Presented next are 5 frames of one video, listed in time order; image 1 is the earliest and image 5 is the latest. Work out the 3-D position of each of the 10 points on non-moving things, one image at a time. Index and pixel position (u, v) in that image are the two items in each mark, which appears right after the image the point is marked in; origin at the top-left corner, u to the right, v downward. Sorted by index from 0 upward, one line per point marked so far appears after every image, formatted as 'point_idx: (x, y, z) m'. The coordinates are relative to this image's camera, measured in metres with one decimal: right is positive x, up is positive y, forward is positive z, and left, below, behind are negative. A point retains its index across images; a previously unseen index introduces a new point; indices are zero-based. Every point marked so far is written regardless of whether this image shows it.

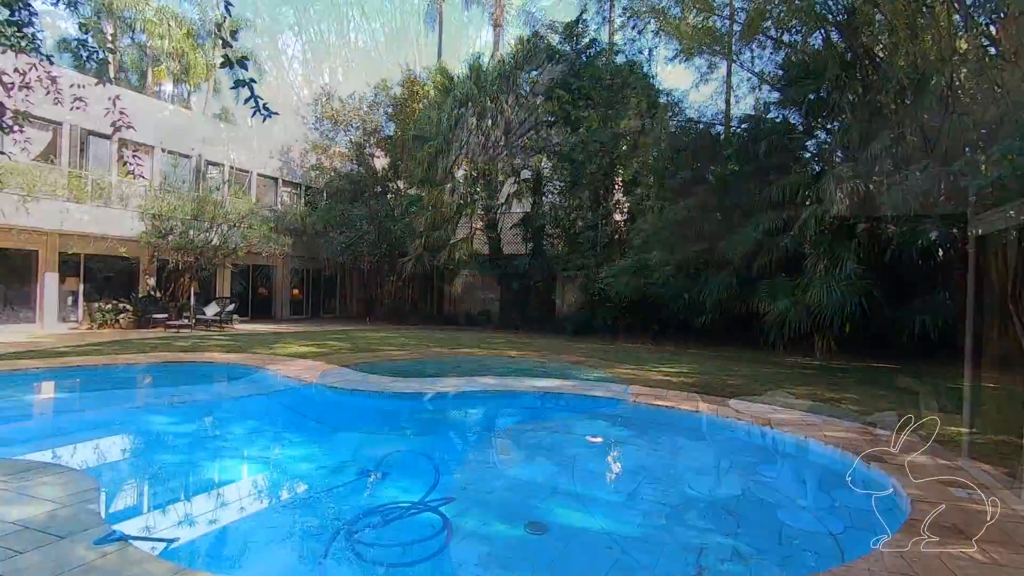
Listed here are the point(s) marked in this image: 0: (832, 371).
0: (+5.1, -1.3, +8.7) m
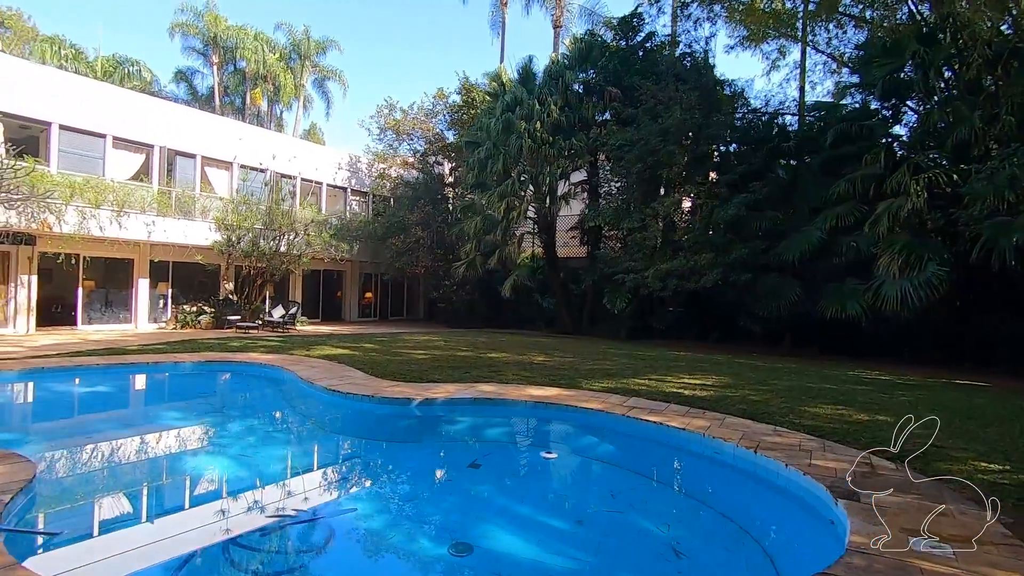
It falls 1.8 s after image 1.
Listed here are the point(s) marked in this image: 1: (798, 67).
0: (+5.4, -1.4, +7.6) m
1: (+7.5, +5.8, +14.2) m
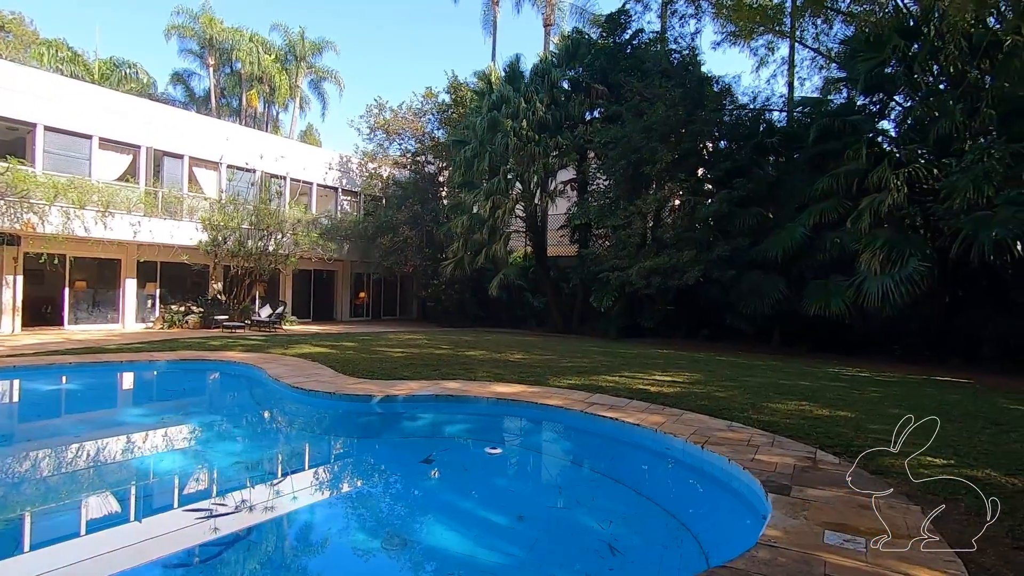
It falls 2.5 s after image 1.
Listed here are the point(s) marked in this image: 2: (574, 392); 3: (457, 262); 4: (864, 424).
0: (+4.9, -1.4, +7.5) m
1: (+7.1, +5.8, +14.1) m
2: (+0.7, -1.2, +6.3) m
3: (-1.6, +0.8, +15.8) m
4: (+3.3, -1.3, +5.0) m
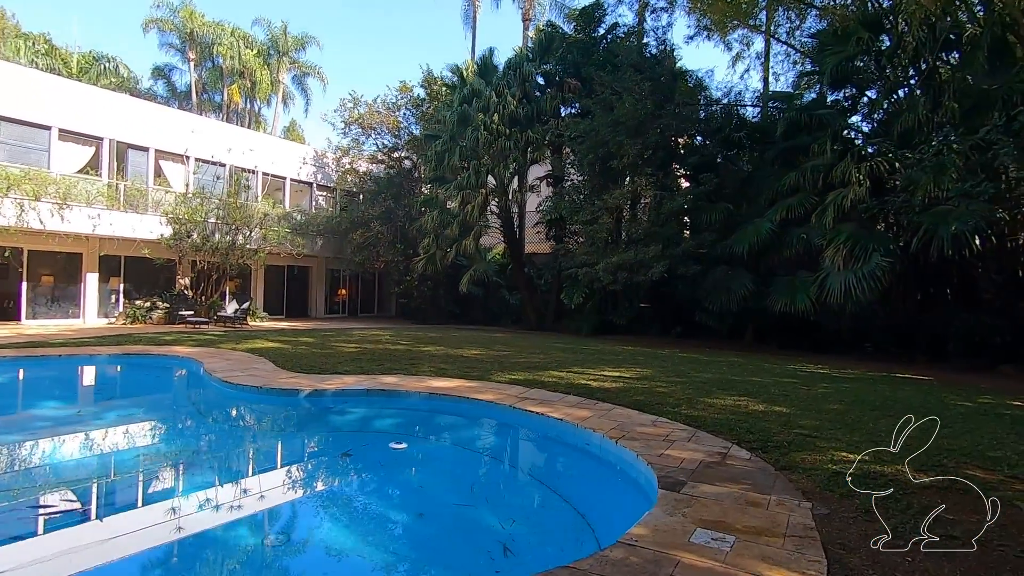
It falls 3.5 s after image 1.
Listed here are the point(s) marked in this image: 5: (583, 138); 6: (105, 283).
0: (+4.2, -1.3, +7.4) m
1: (+6.4, +5.9, +13.9) m
2: (0.0, -1.1, +6.1) m
3: (-2.4, +0.9, +15.6) m
4: (+2.5, -1.2, +4.9) m
5: (+1.7, +3.7, +13.2) m
6: (-10.4, +0.1, +13.8) m
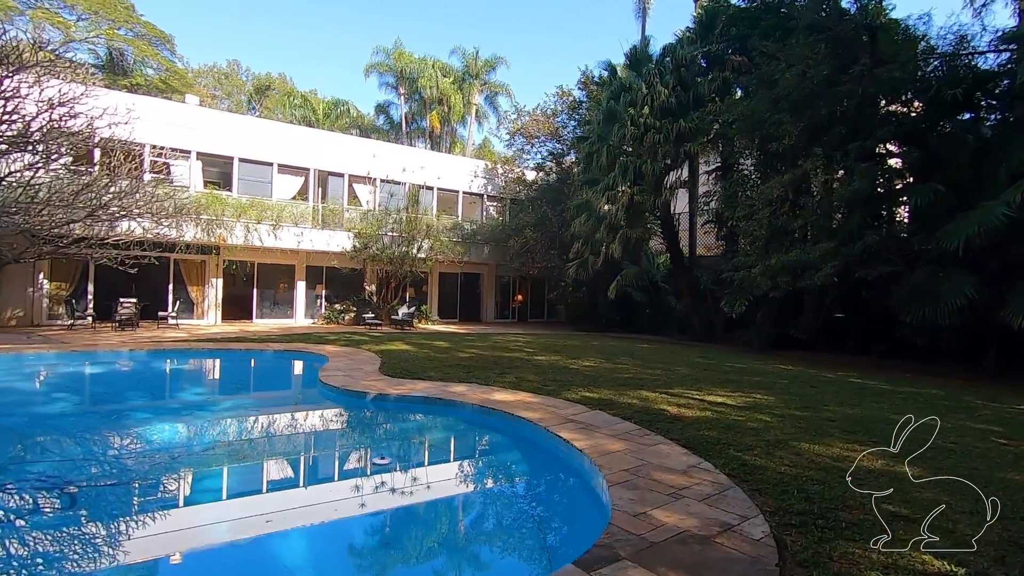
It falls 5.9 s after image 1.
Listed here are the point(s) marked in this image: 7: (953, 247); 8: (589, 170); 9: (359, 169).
0: (+5.0, -1.3, +5.1) m
1: (+9.5, +5.8, +10.4) m
2: (+0.6, -1.2, +5.5) m
3: (+2.0, +0.7, +15.2) m
4: (+2.5, -1.2, +3.3) m
5: (+4.9, +3.5, +11.4) m
6: (-6.1, 0.0, +16.5) m
7: (+6.9, +0.6, +8.4) m
8: (+2.1, +3.2, +14.6) m
9: (-4.8, +3.7, +16.8) m
